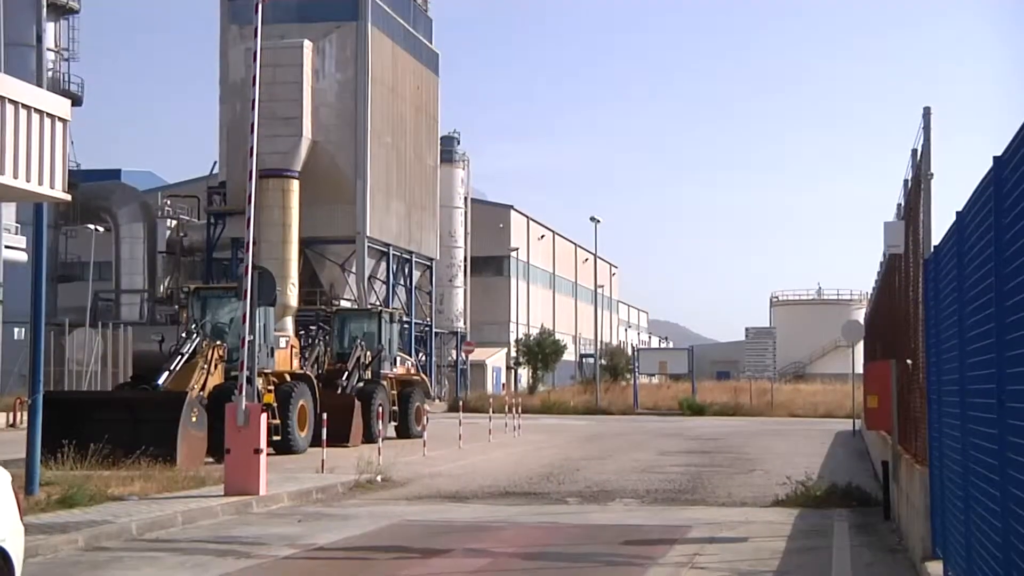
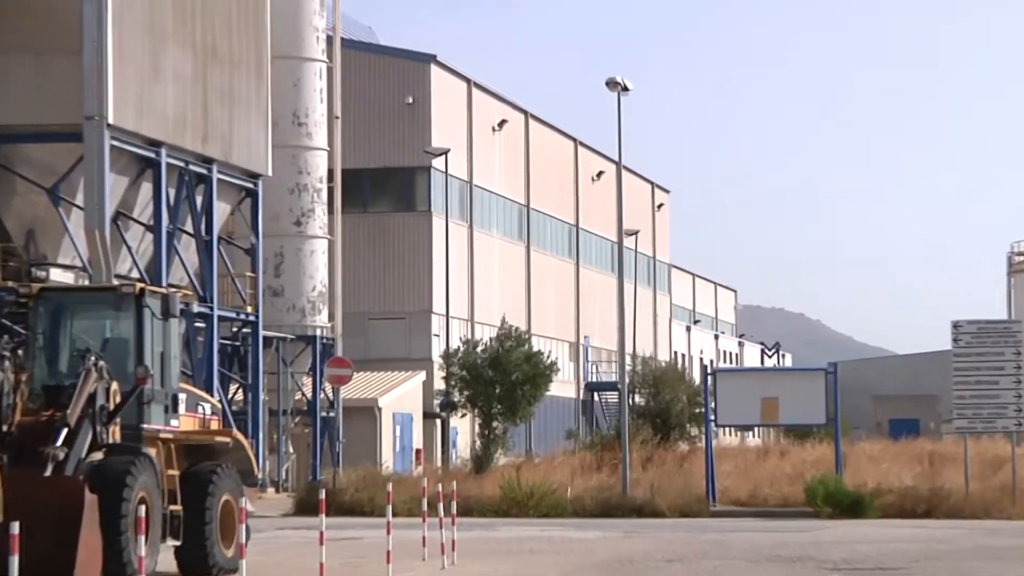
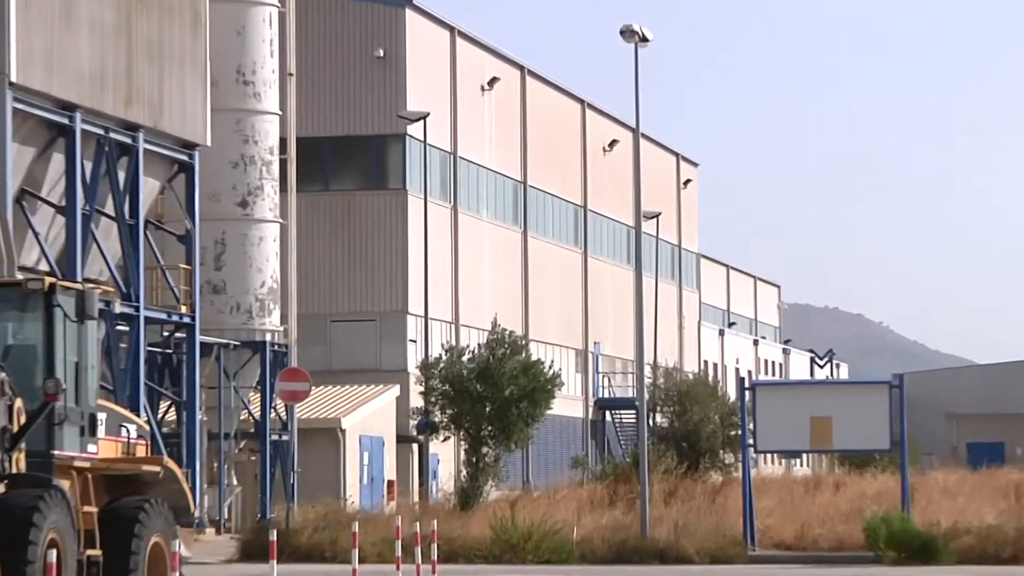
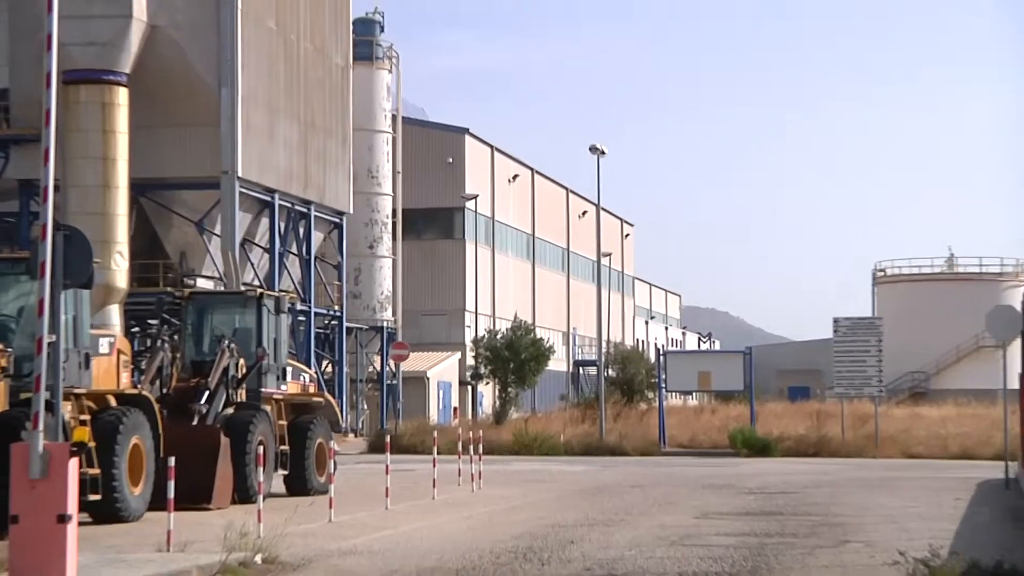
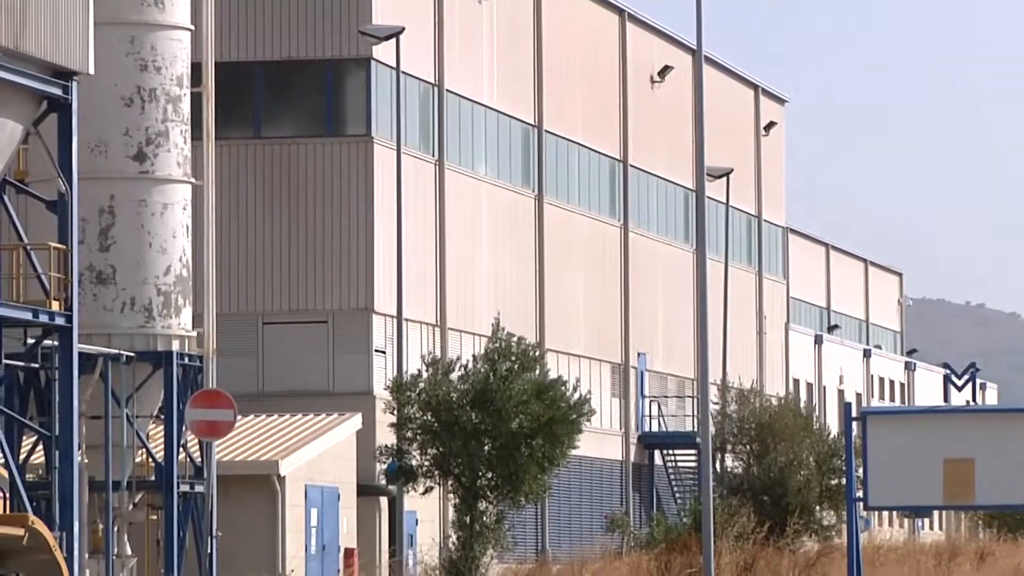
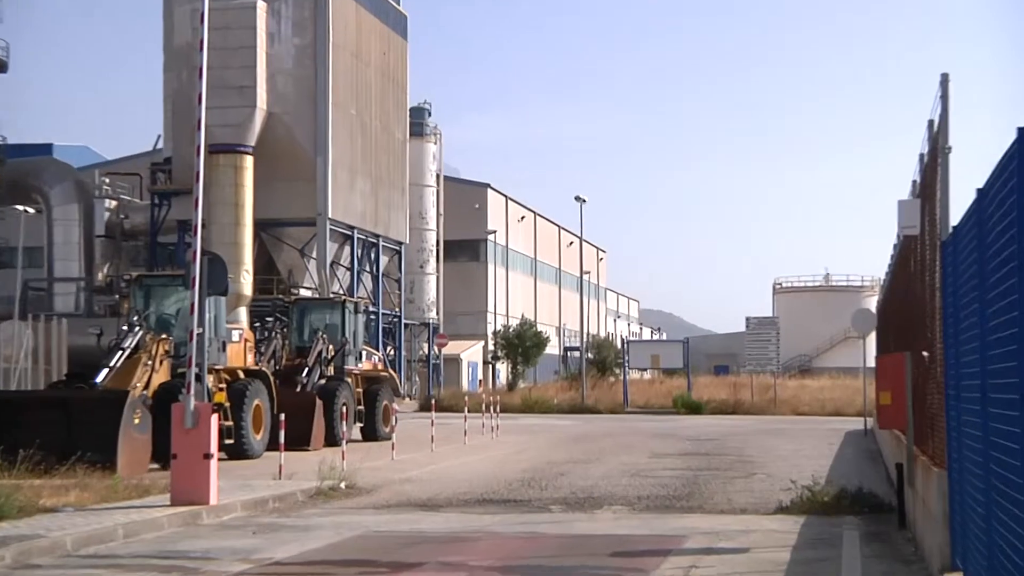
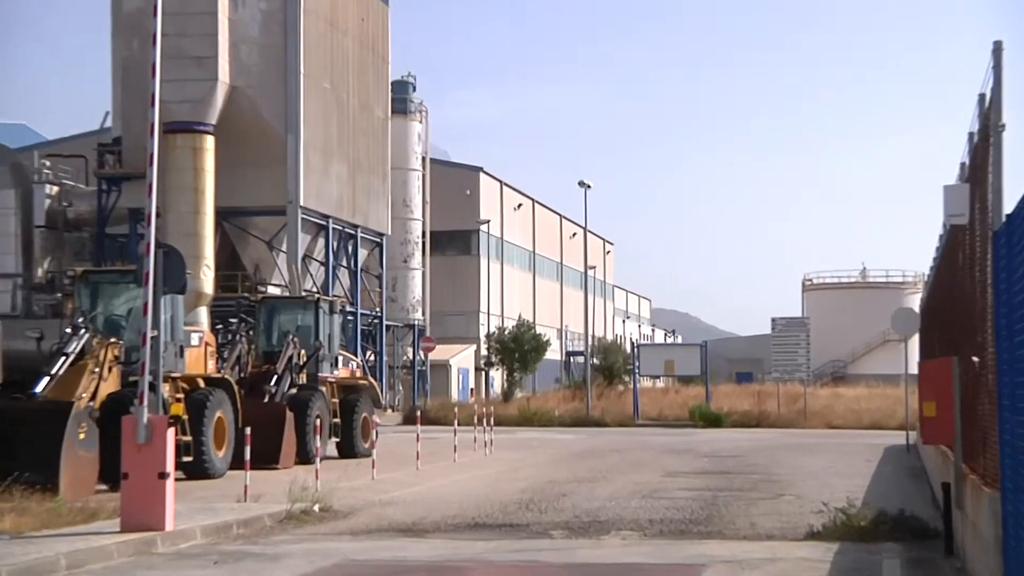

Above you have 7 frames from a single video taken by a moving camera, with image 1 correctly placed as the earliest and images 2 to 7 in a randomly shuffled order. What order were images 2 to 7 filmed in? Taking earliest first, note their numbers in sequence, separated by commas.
6, 7, 4, 2, 3, 5
